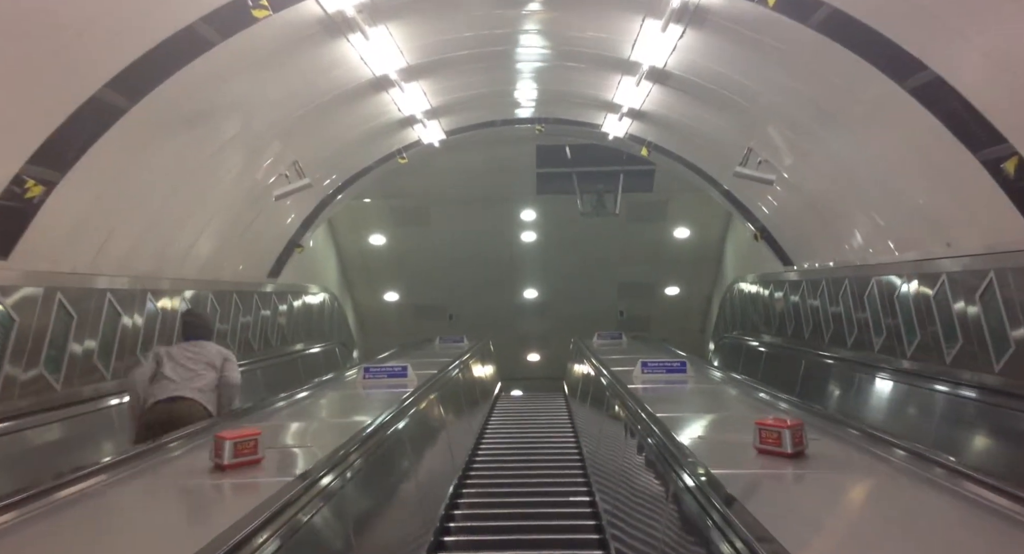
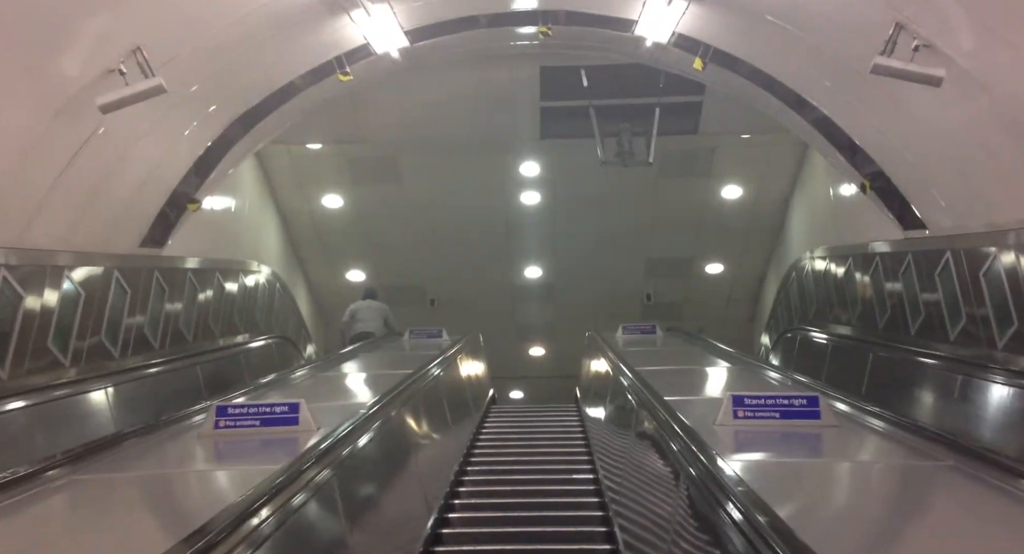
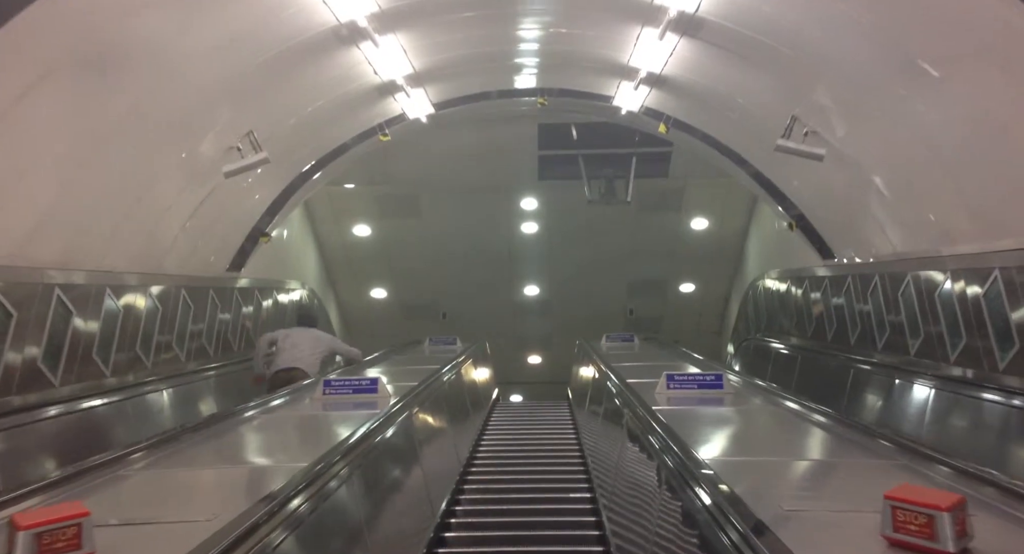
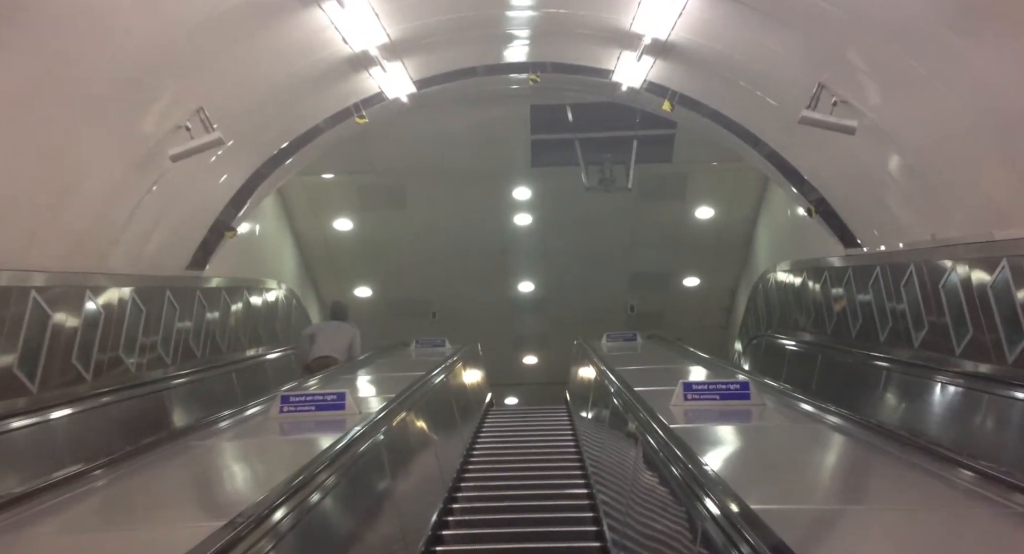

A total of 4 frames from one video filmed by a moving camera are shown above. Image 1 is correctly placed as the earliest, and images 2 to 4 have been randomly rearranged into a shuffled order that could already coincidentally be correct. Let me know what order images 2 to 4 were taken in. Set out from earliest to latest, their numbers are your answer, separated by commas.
3, 4, 2
